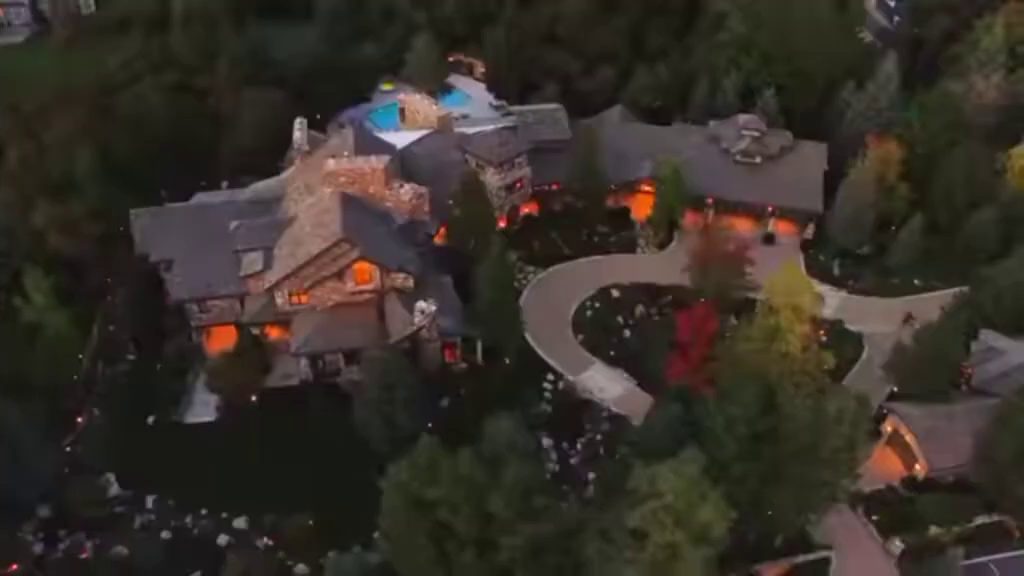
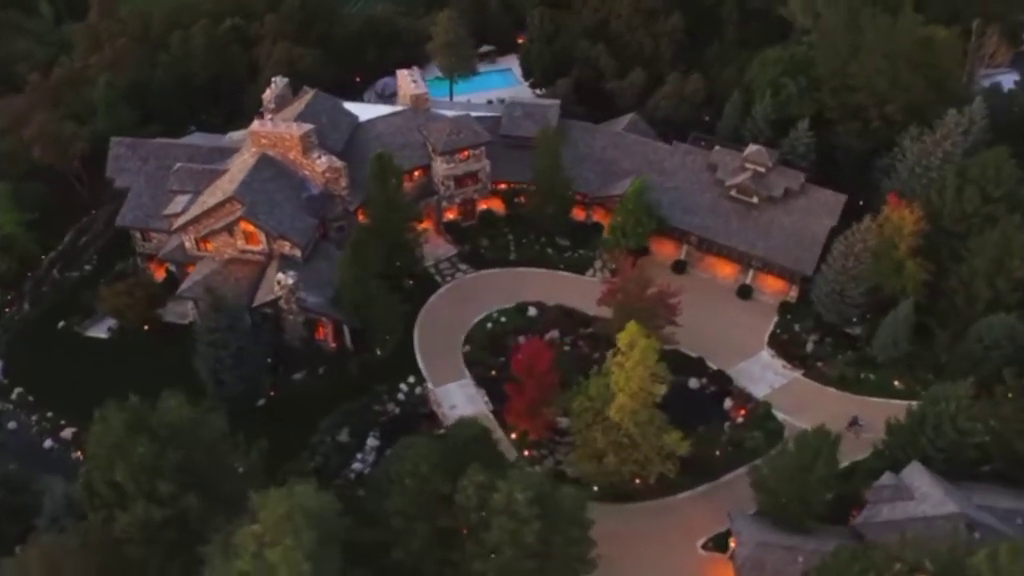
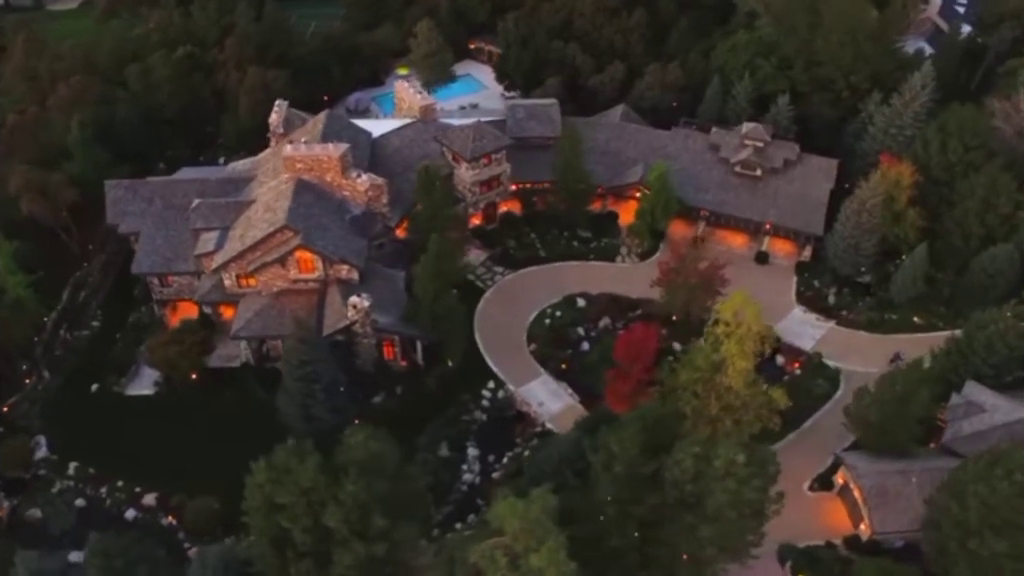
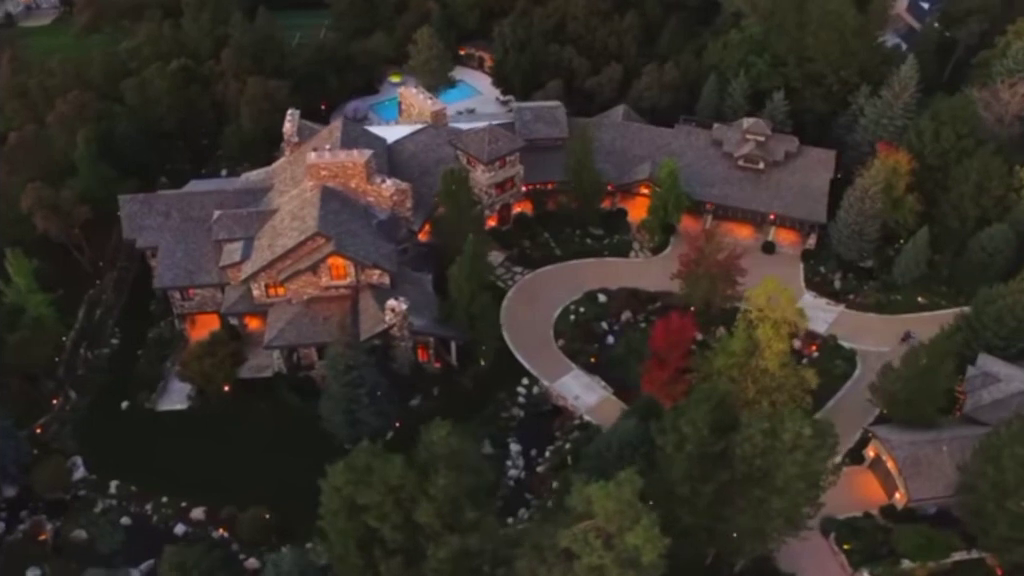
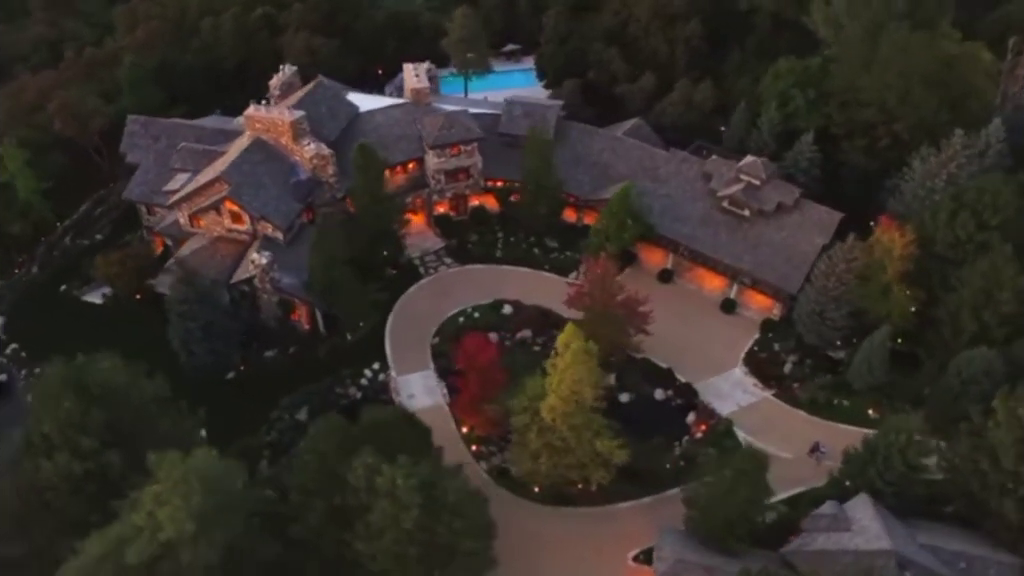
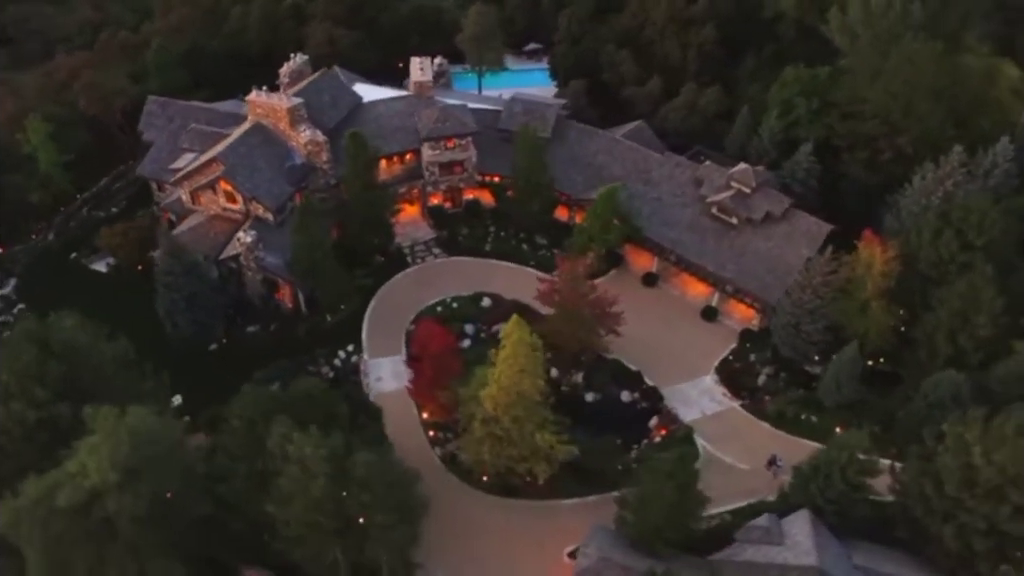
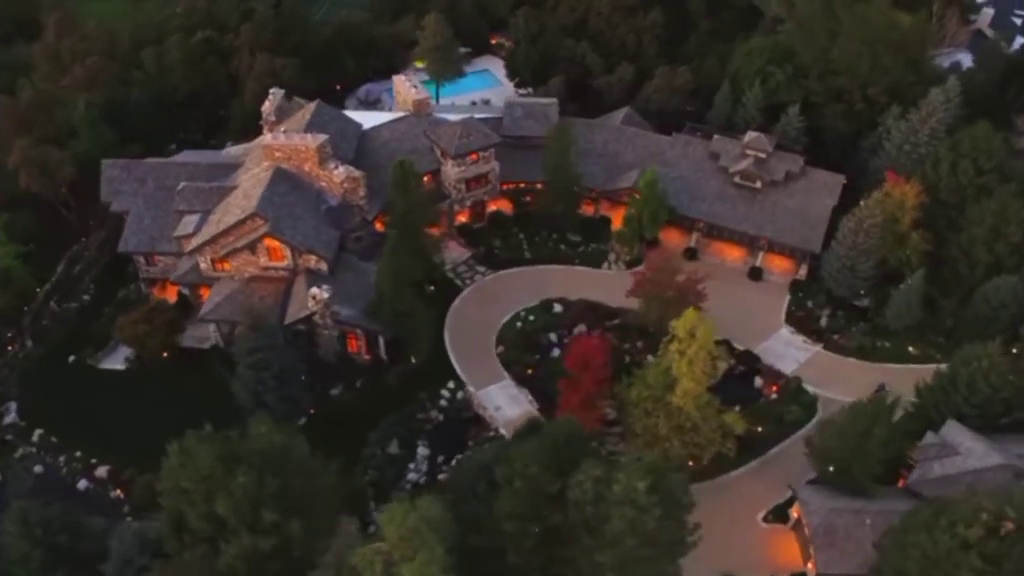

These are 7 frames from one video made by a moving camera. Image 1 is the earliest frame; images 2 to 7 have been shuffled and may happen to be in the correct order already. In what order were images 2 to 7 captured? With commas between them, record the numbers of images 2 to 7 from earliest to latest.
4, 3, 7, 2, 5, 6
